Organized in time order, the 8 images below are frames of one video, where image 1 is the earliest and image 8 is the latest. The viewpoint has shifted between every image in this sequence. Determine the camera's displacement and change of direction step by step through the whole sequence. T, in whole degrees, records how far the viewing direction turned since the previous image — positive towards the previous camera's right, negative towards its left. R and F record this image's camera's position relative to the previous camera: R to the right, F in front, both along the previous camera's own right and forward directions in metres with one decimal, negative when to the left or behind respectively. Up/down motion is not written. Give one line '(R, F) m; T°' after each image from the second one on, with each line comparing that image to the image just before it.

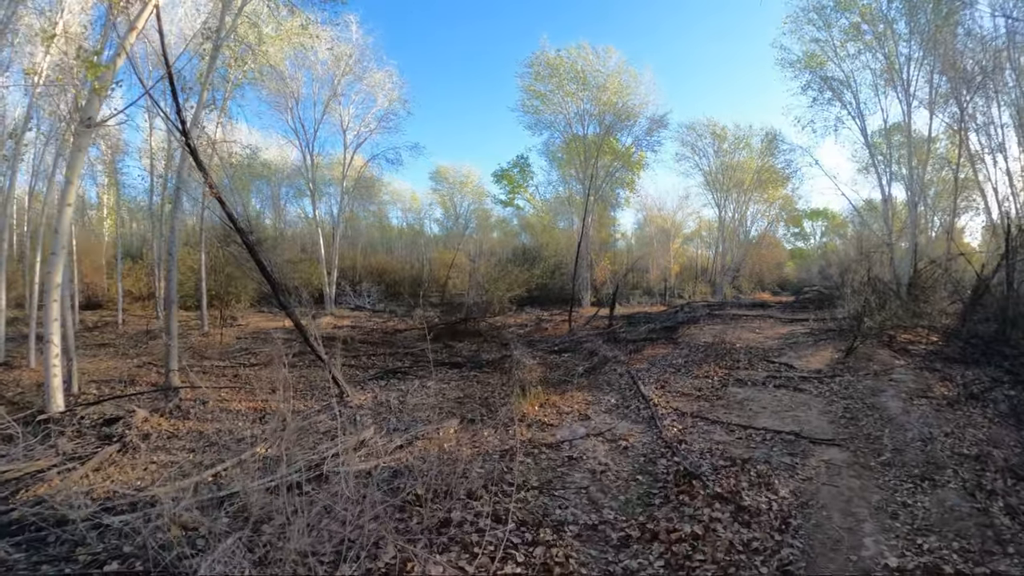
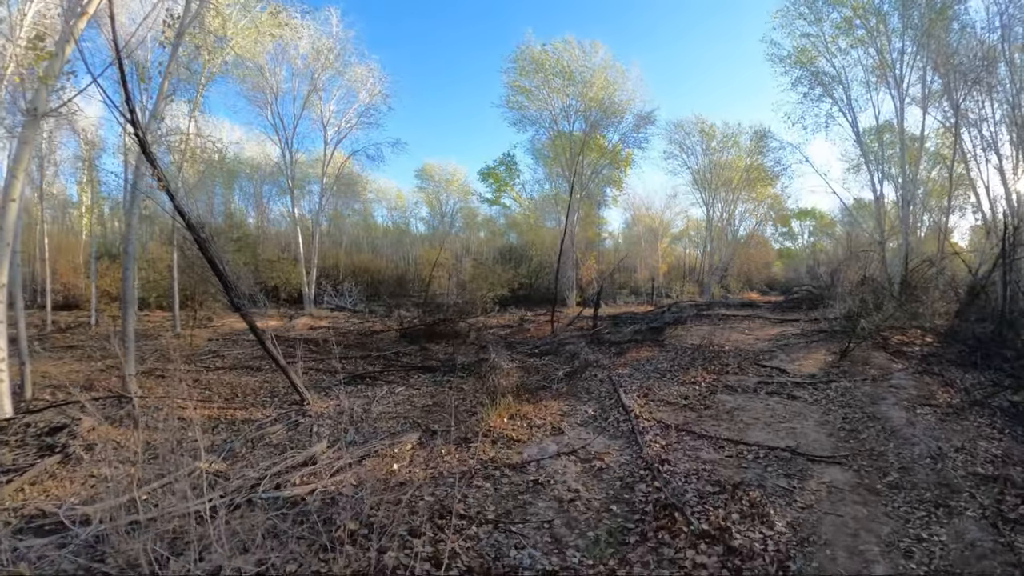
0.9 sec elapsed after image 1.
(+0.2, +0.5) m; +1°
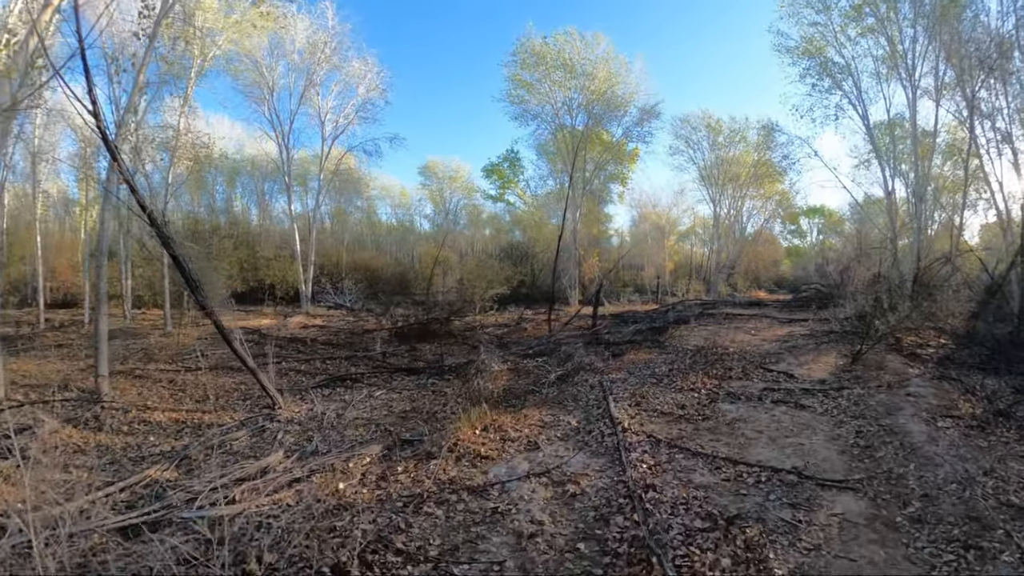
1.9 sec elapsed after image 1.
(+0.3, +0.5) m; -1°
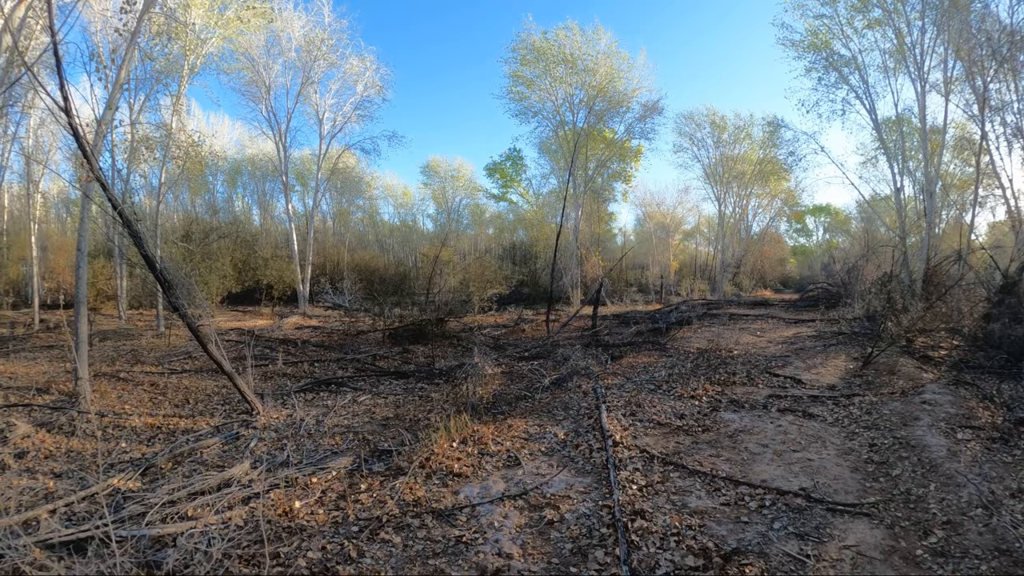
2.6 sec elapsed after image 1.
(+0.2, +0.3) m; -1°
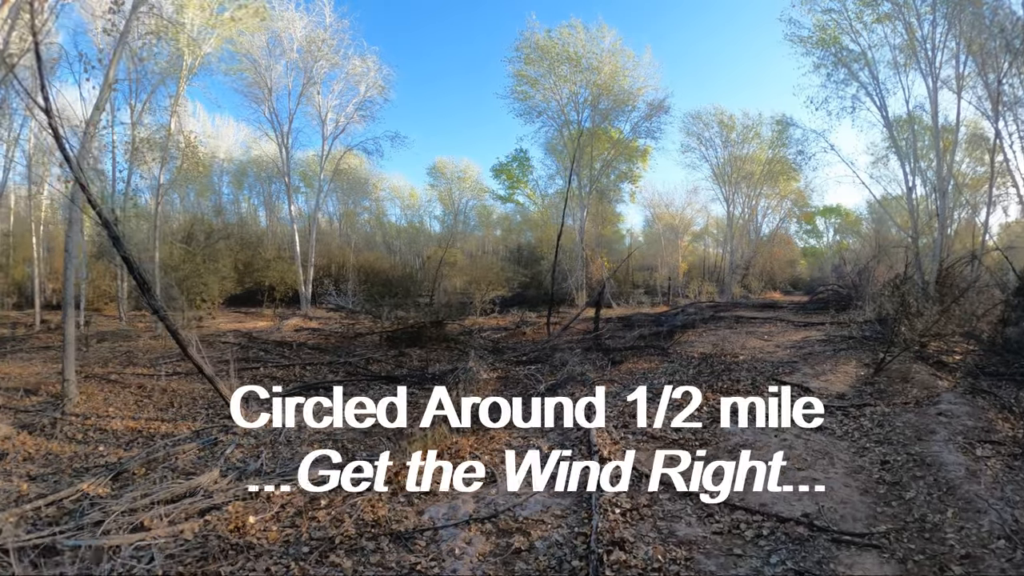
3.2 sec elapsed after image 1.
(+0.2, +0.3) m; -1°
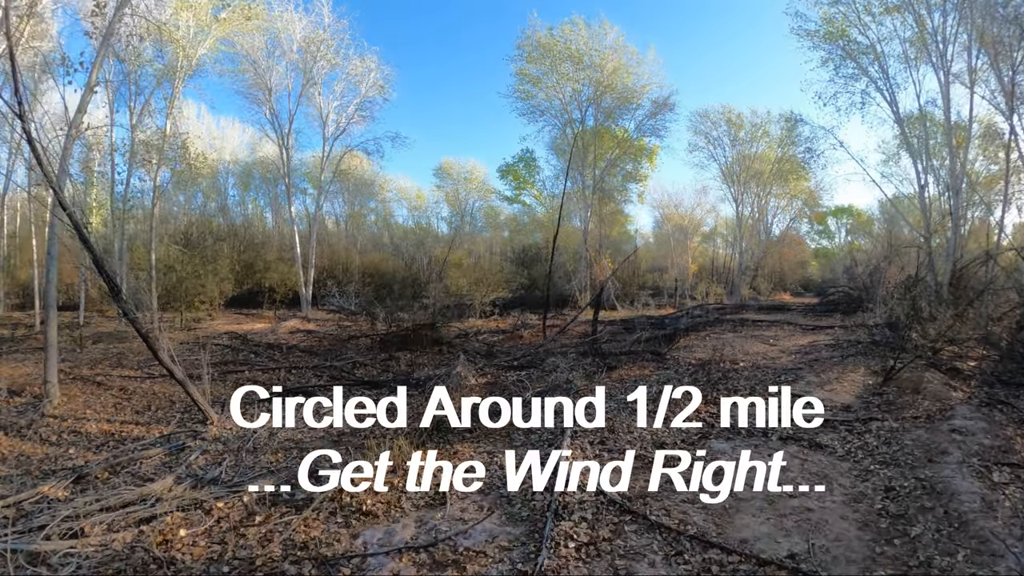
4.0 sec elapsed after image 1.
(+0.3, +0.3) m; -1°
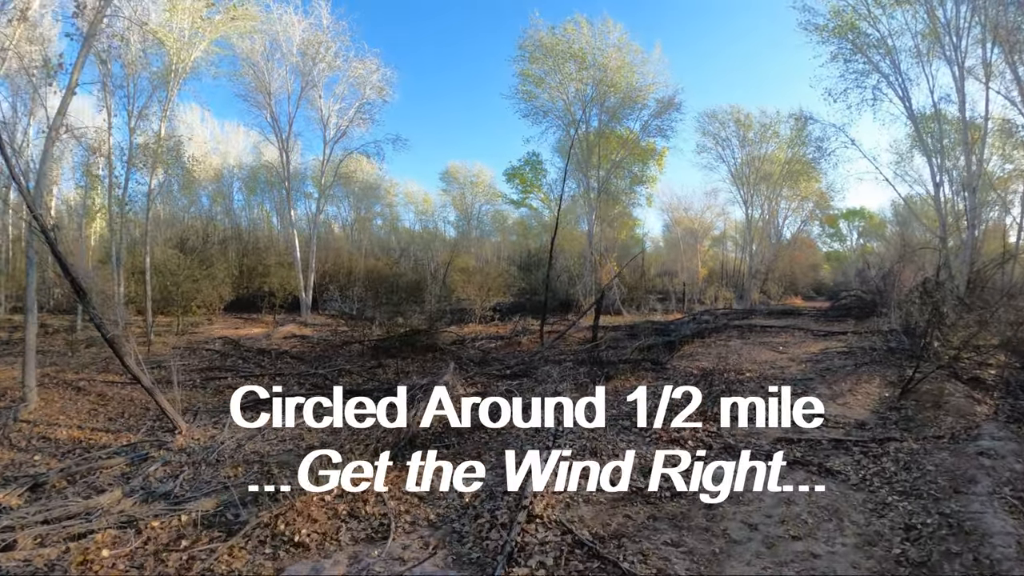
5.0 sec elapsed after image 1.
(+0.3, +0.4) m; -1°
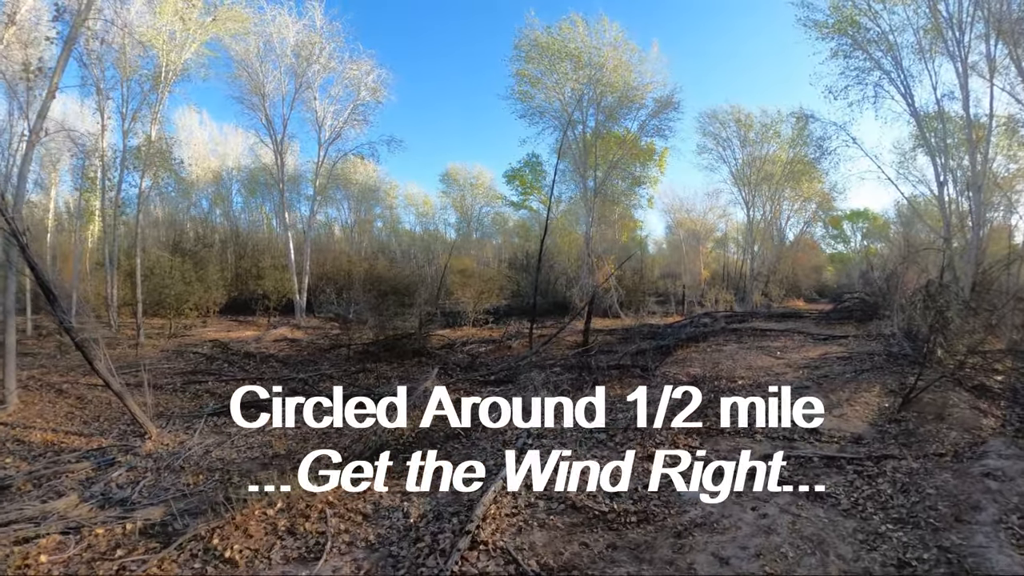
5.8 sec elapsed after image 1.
(+0.3, +0.3) m; 0°
